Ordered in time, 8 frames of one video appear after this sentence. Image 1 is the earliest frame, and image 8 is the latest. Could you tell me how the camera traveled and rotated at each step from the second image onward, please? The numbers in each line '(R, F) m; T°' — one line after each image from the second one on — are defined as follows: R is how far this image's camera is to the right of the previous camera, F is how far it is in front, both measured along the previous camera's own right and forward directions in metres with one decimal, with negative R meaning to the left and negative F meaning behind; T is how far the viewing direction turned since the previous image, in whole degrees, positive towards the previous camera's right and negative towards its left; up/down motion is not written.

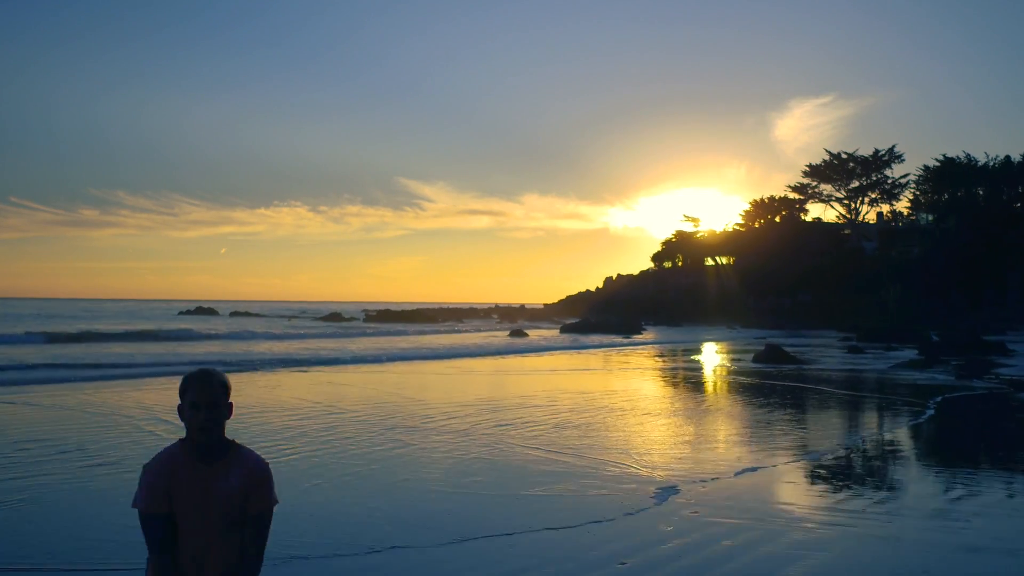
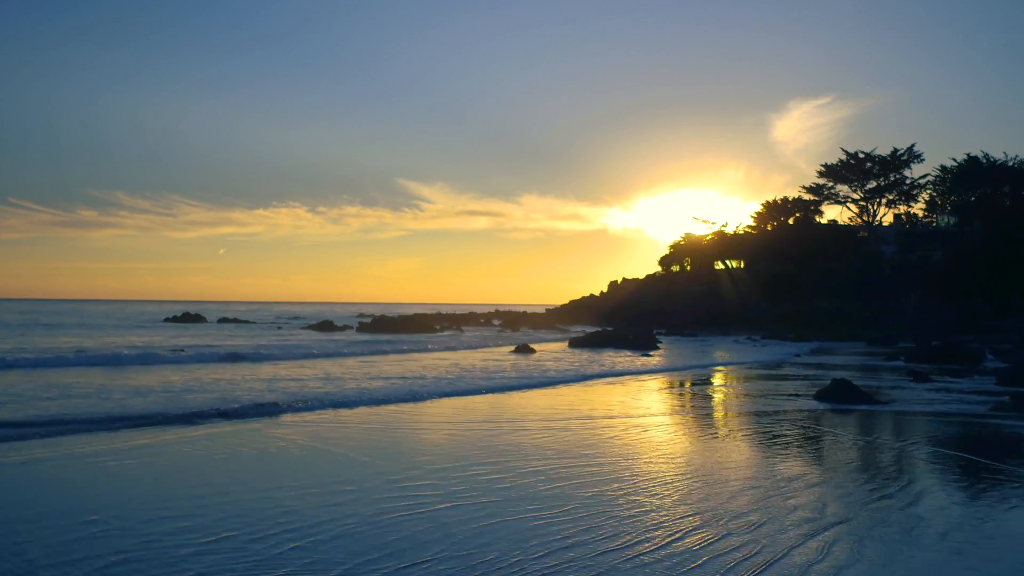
(-0.3, +3.5) m; 0°
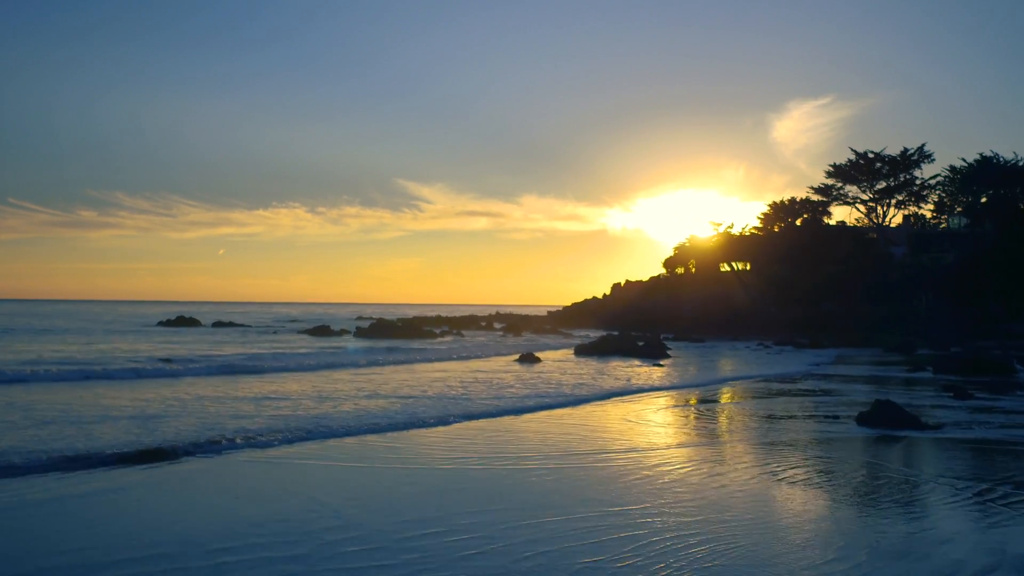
(-0.2, +1.6) m; 0°
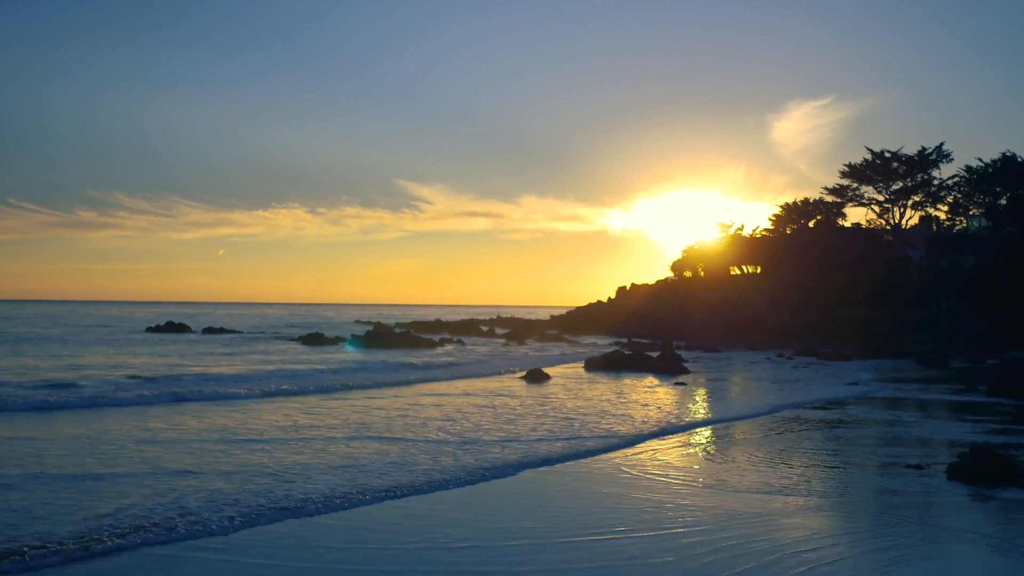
(-0.2, +2.7) m; 0°
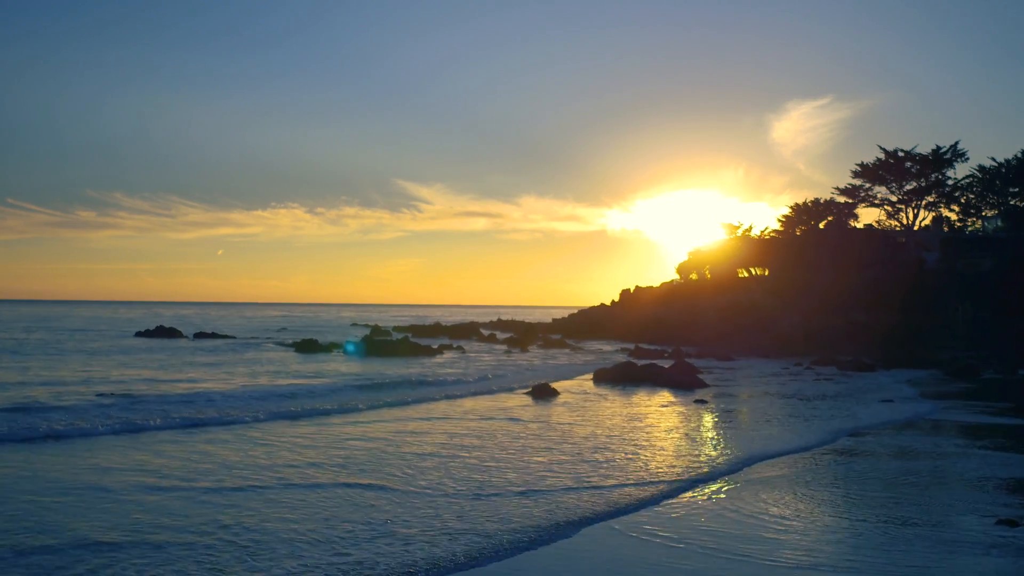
(-0.2, +2.2) m; 0°
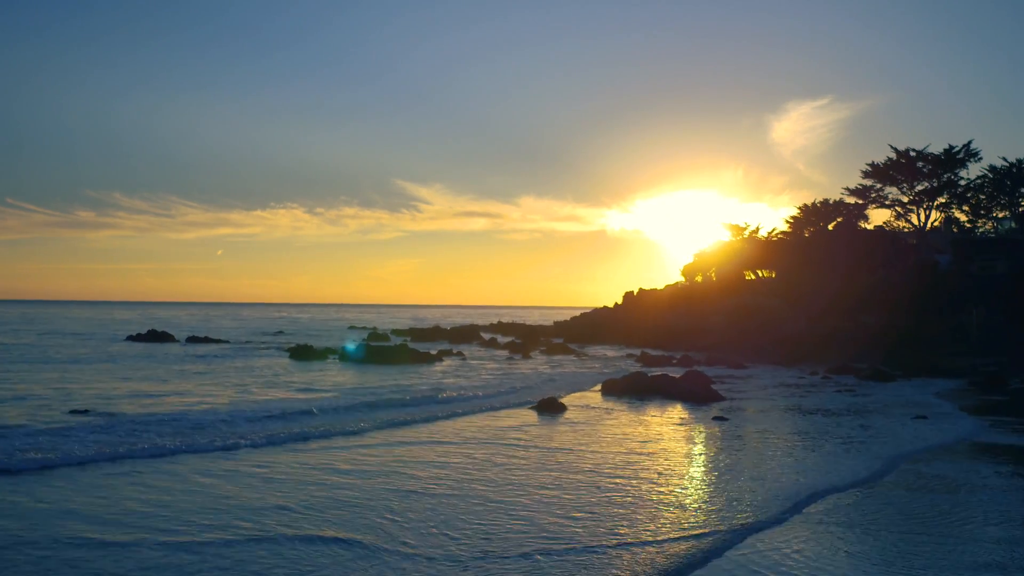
(-0.2, +1.7) m; 0°
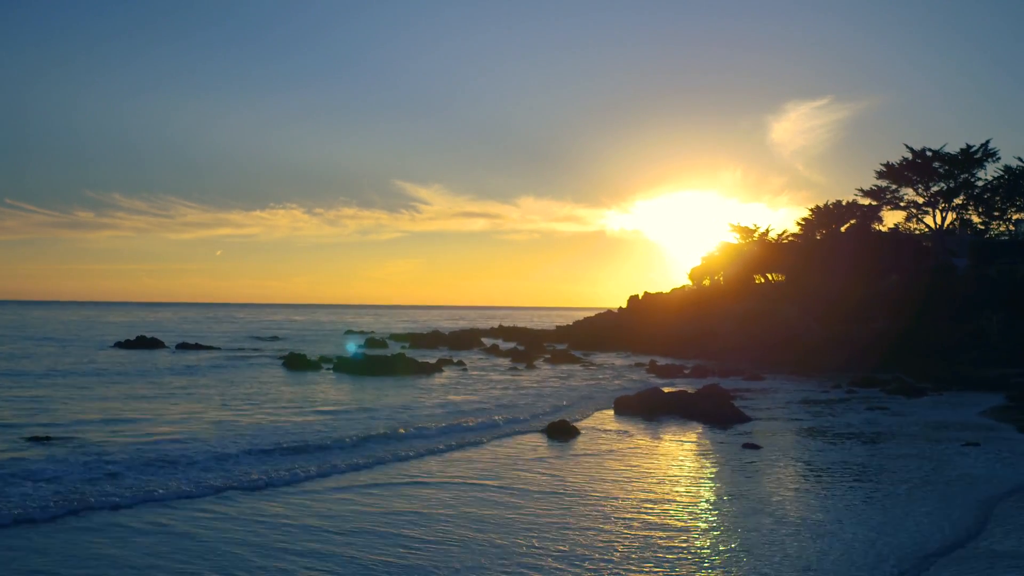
(-0.2, +2.2) m; 0°
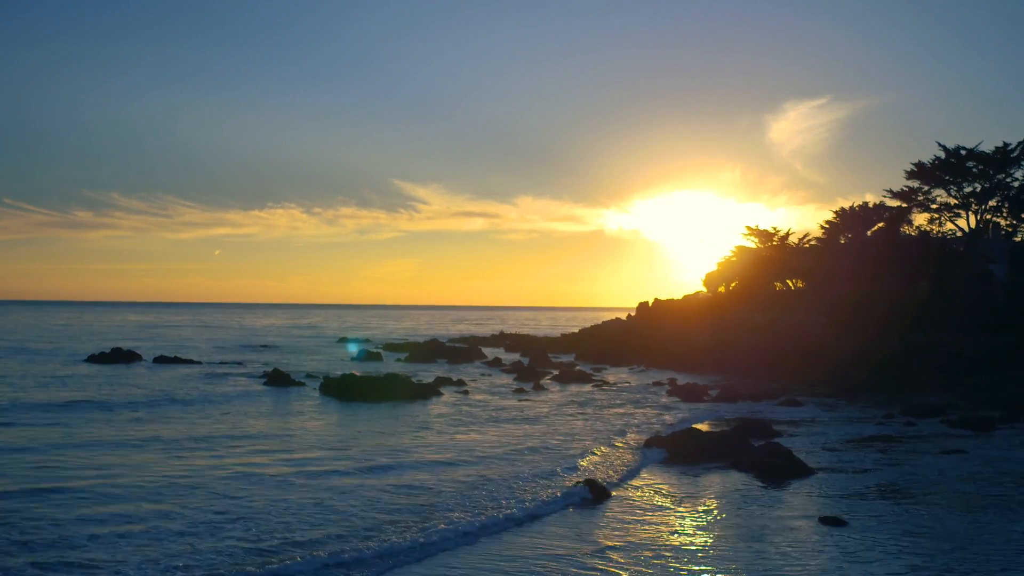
(-0.4, +4.4) m; 0°
